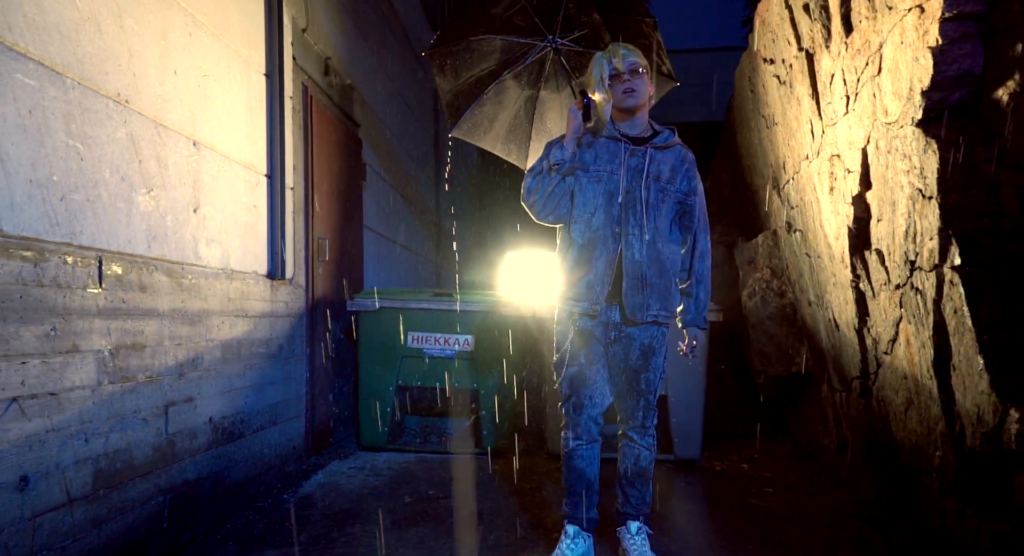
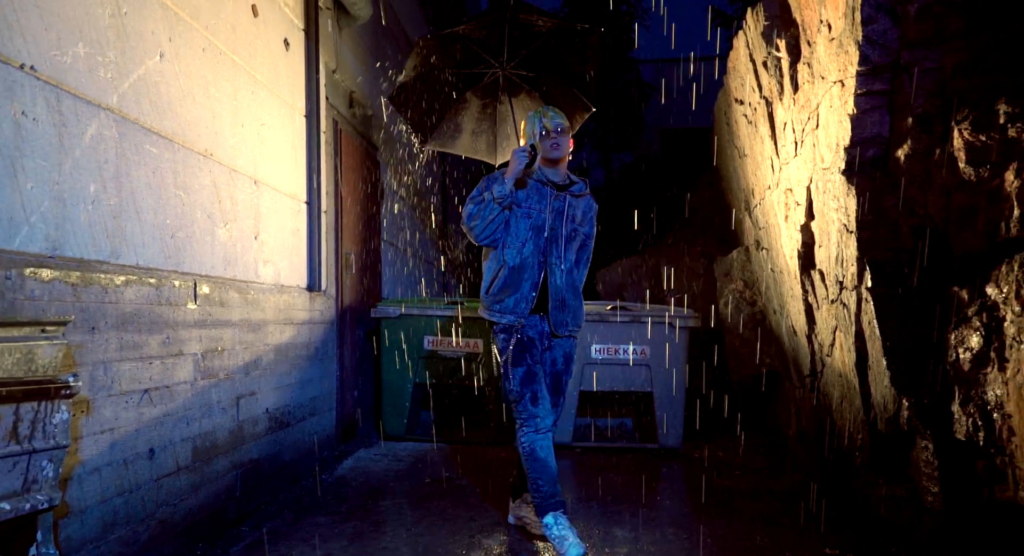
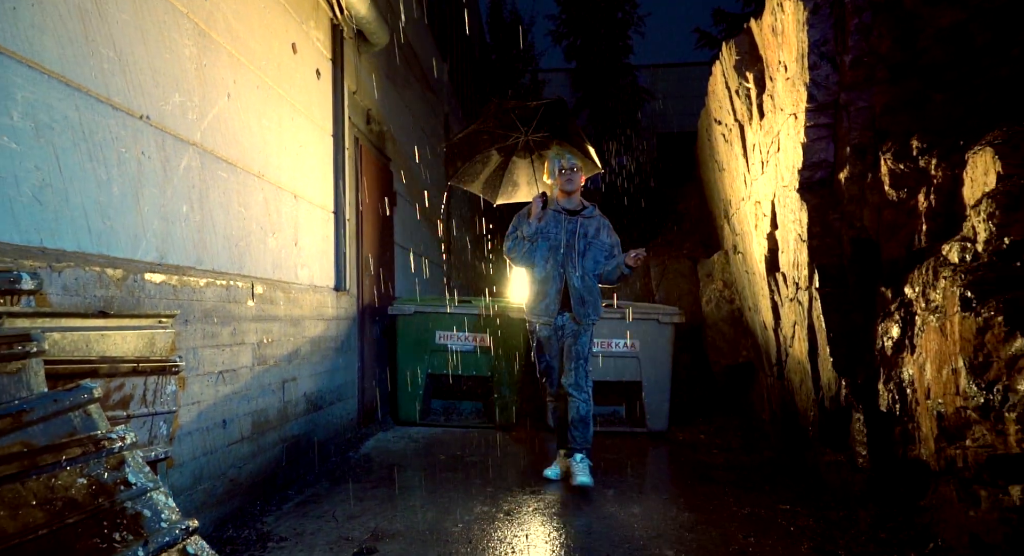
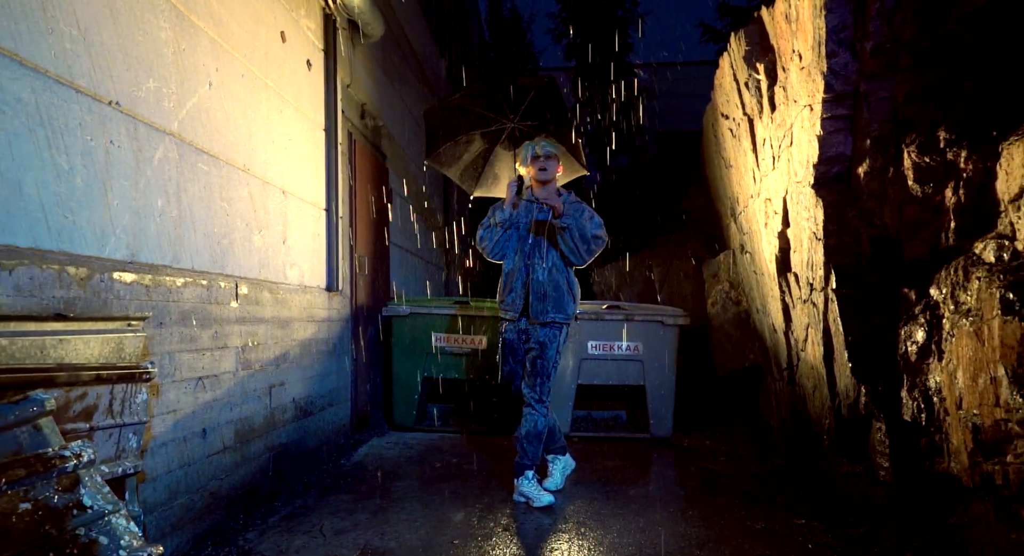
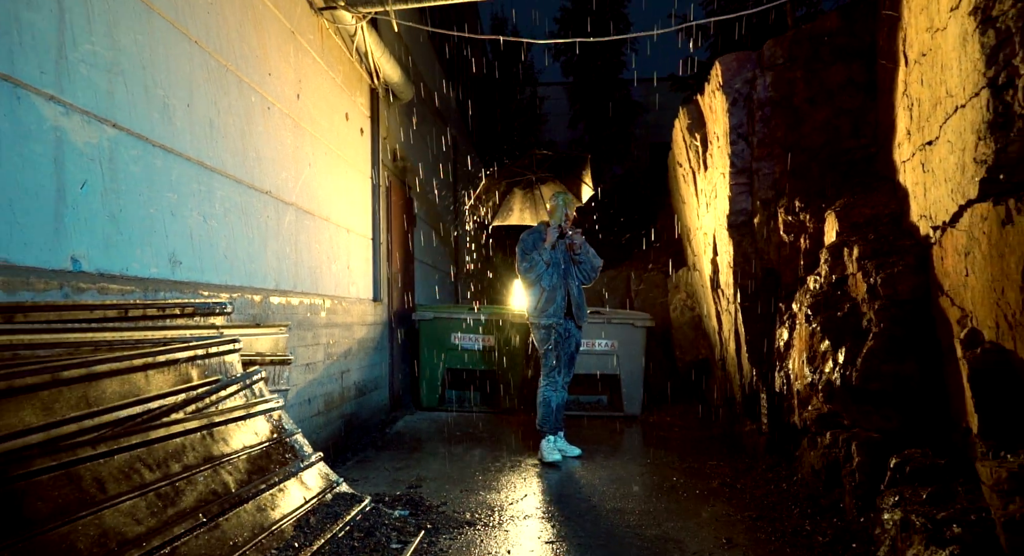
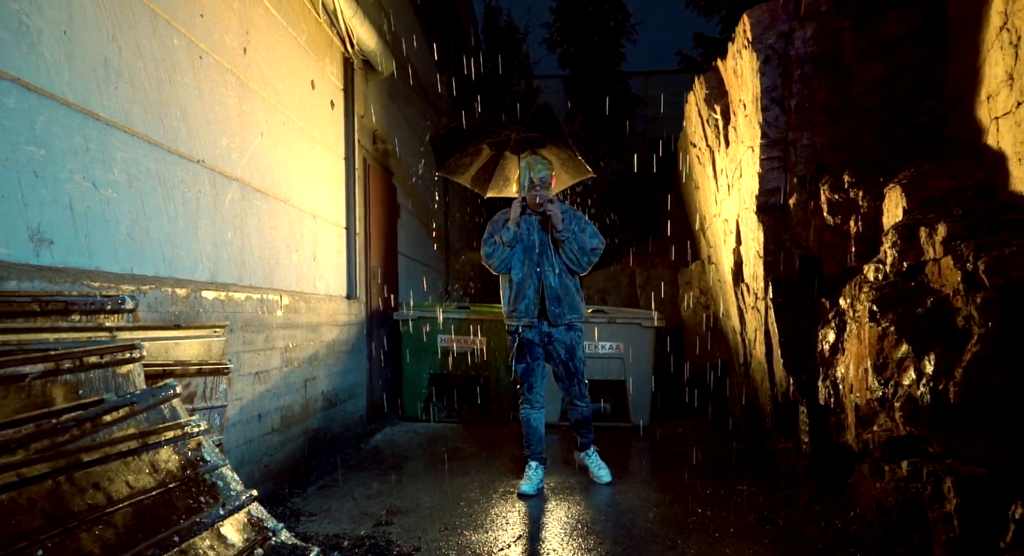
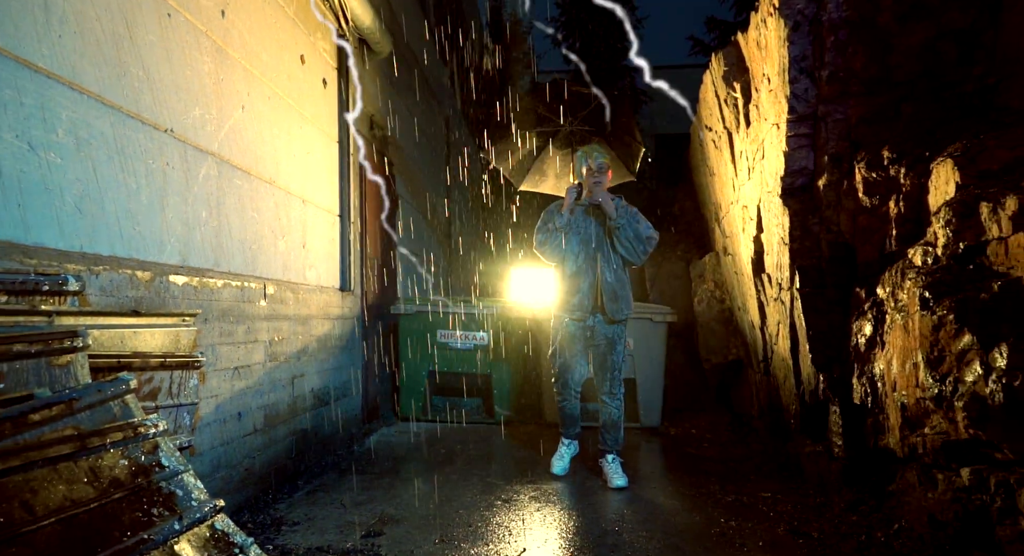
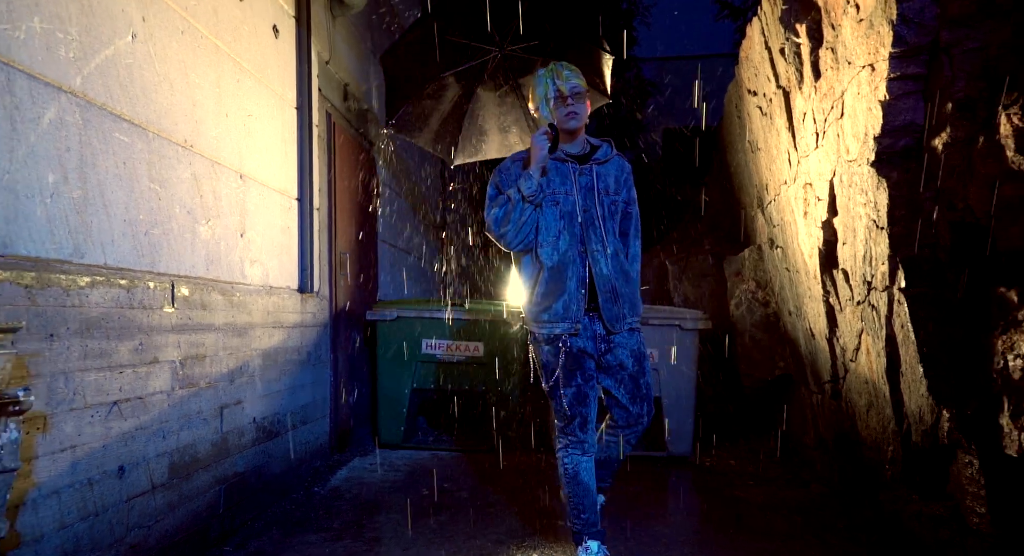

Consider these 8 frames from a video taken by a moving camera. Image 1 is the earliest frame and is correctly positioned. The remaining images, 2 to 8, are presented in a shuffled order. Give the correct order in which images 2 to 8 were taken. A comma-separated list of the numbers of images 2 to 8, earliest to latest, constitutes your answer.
8, 2, 4, 3, 7, 6, 5
